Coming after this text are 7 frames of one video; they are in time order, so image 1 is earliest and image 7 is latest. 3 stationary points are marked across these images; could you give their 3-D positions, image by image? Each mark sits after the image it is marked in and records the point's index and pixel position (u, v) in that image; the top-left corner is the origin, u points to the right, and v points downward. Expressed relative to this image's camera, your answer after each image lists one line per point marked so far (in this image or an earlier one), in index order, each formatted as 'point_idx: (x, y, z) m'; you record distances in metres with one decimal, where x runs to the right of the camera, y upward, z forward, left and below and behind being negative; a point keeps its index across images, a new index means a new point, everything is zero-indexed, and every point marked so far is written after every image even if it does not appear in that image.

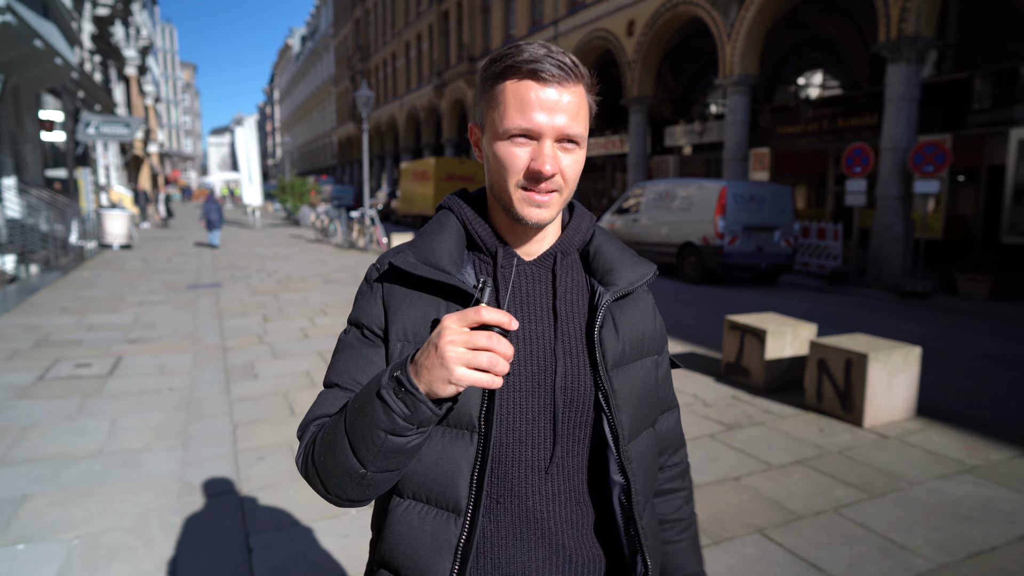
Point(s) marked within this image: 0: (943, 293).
0: (+7.0, -0.1, +11.3) m
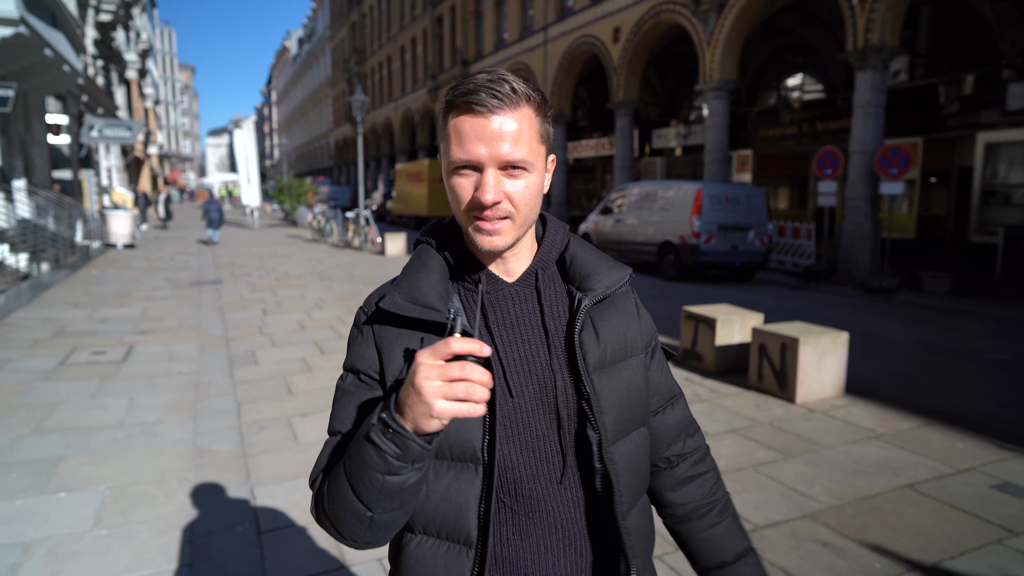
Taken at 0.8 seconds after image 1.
0: (+6.8, 0.0, +11.9) m
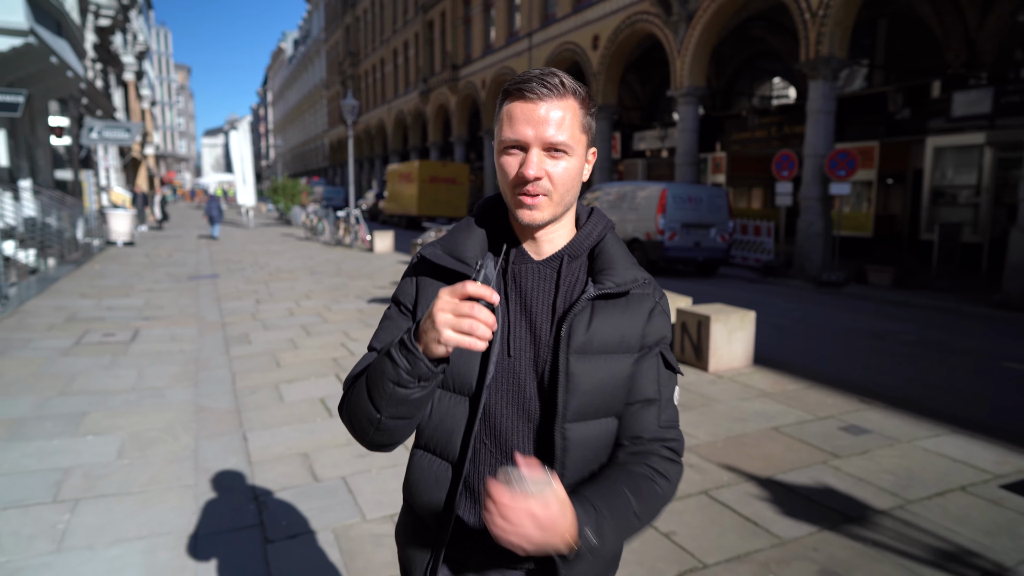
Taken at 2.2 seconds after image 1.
0: (+6.3, +0.1, +12.8) m
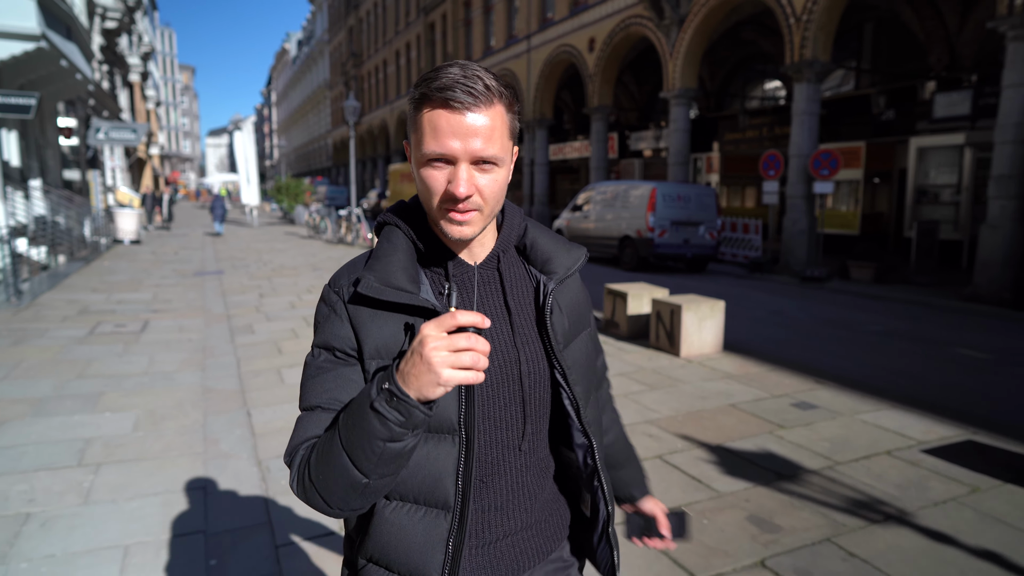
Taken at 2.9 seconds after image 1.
0: (+6.2, +0.2, +13.3) m
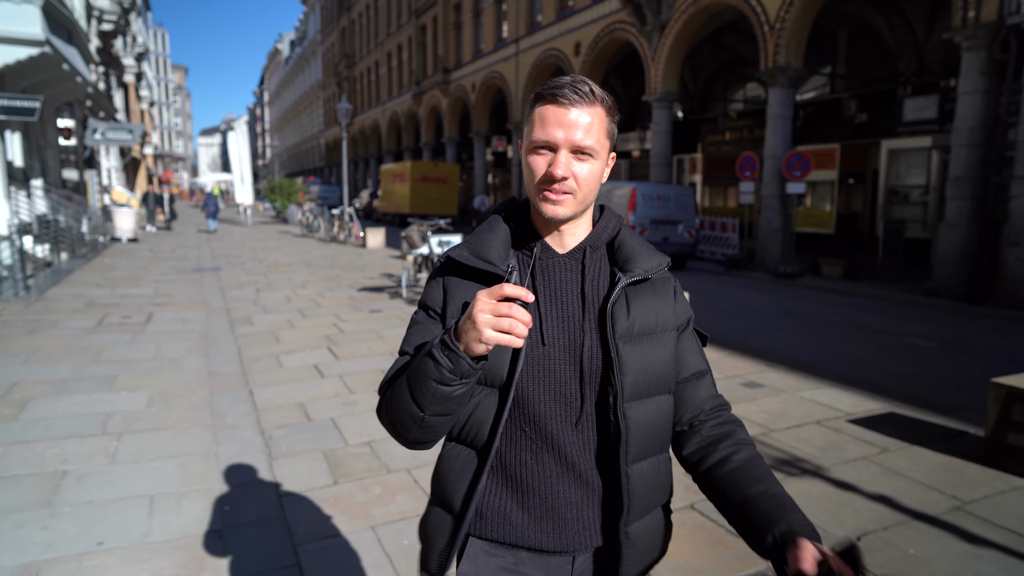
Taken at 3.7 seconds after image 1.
0: (+6.0, +0.3, +13.9) m
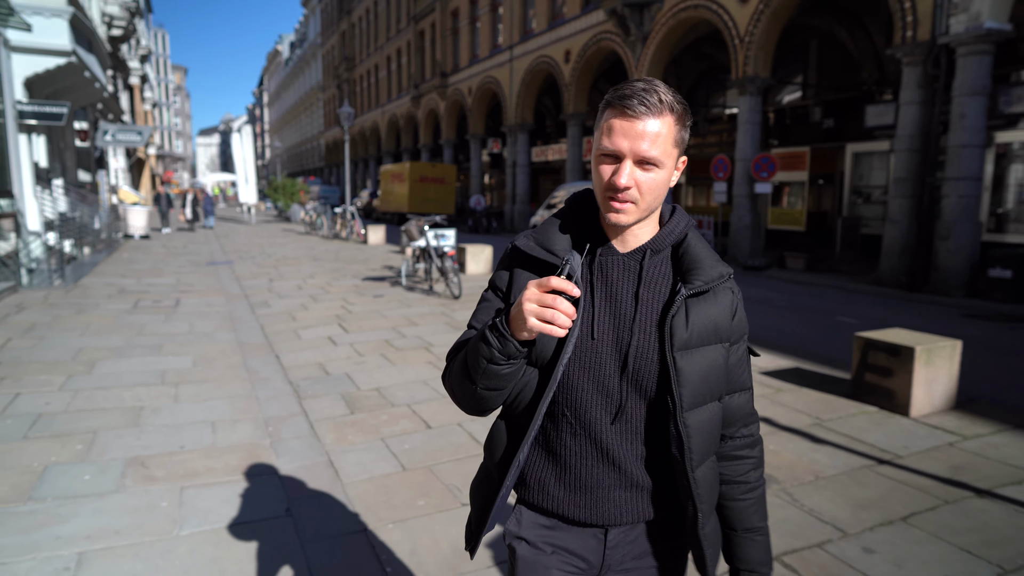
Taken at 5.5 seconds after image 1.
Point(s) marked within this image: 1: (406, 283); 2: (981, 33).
0: (+5.7, +0.4, +15.1) m
1: (-1.8, +0.1, +11.9) m
2: (+6.8, +3.7, +10.1) m
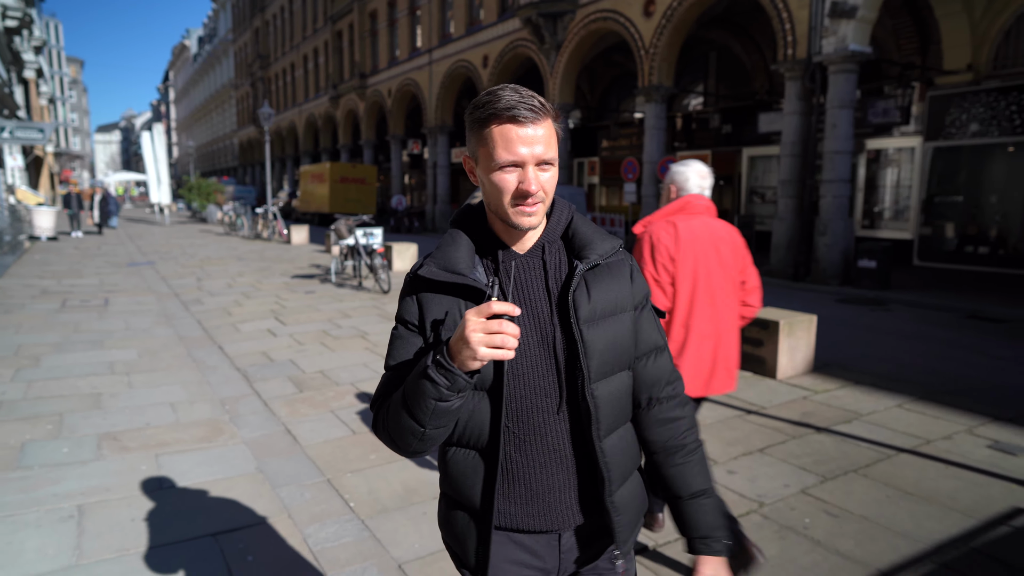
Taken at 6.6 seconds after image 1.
0: (+4.0, +0.6, +16.4) m
1: (-3.1, +0.2, +12.3) m
2: (+5.6, +3.9, +11.6) m
